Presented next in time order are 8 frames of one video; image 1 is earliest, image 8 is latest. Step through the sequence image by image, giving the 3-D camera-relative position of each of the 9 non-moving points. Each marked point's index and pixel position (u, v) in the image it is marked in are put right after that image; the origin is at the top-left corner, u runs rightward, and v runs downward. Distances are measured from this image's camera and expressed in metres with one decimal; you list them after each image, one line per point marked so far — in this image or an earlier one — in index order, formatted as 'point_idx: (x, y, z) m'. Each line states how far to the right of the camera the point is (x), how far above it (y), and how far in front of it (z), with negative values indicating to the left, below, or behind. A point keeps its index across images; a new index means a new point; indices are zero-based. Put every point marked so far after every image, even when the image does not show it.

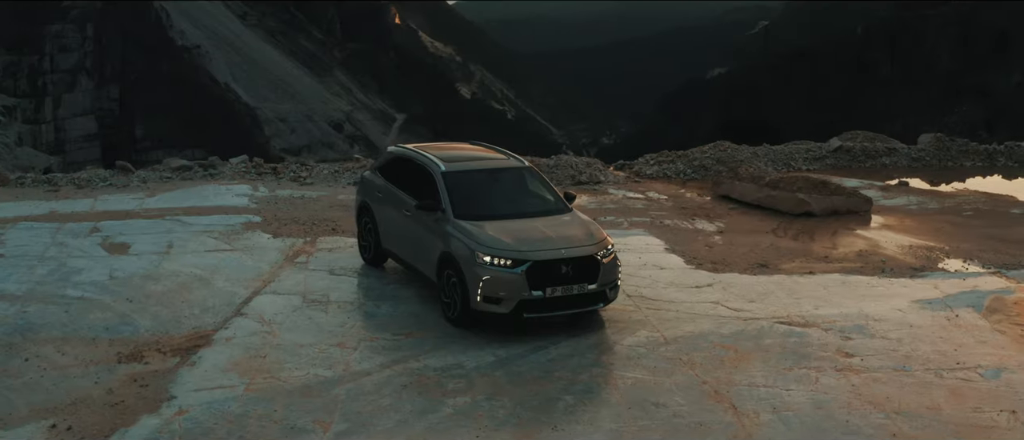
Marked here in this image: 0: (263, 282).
0: (-1.9, -0.5, +10.1) m
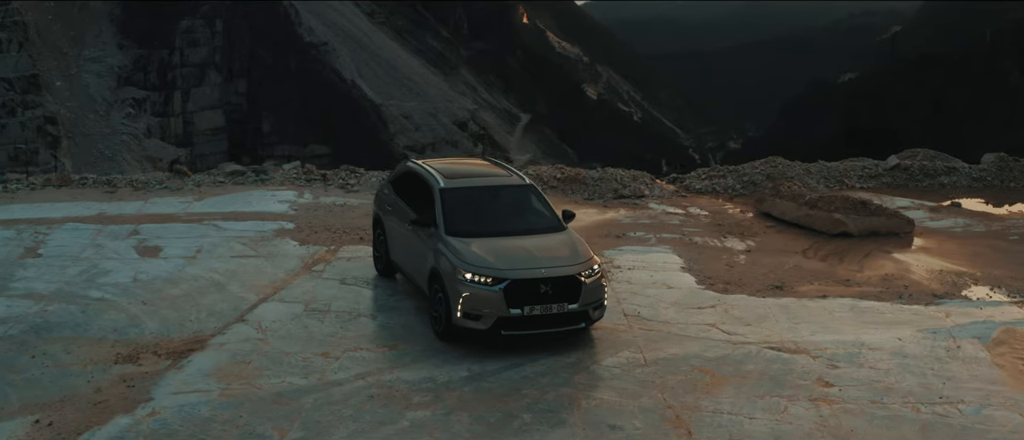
0: (-1.9, -0.6, +10.5) m
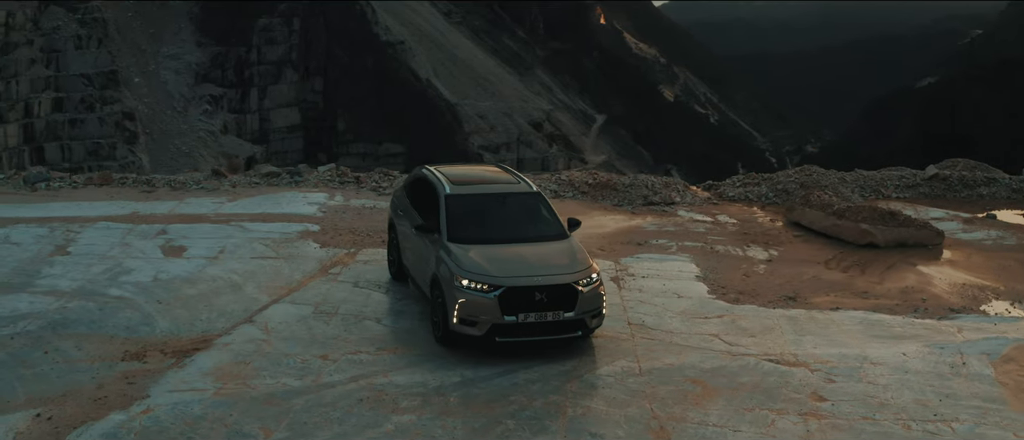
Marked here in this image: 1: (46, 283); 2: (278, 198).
0: (-1.8, -0.6, +10.7) m
1: (-3.8, -0.5, +10.8) m
2: (-2.5, +0.2, +13.9) m
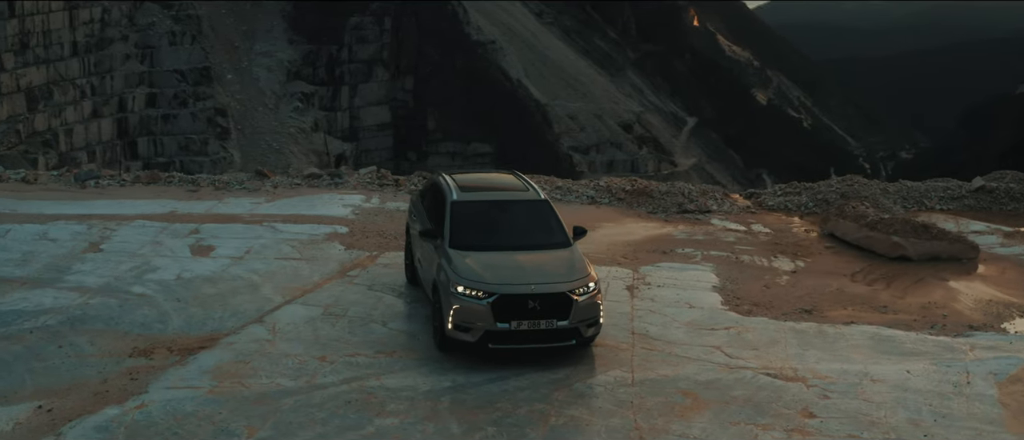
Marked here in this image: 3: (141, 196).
0: (-1.8, -0.6, +10.9) m
1: (-3.7, -0.5, +11.2) m
2: (-2.1, +0.2, +14.2) m
3: (-4.1, +0.3, +14.4) m
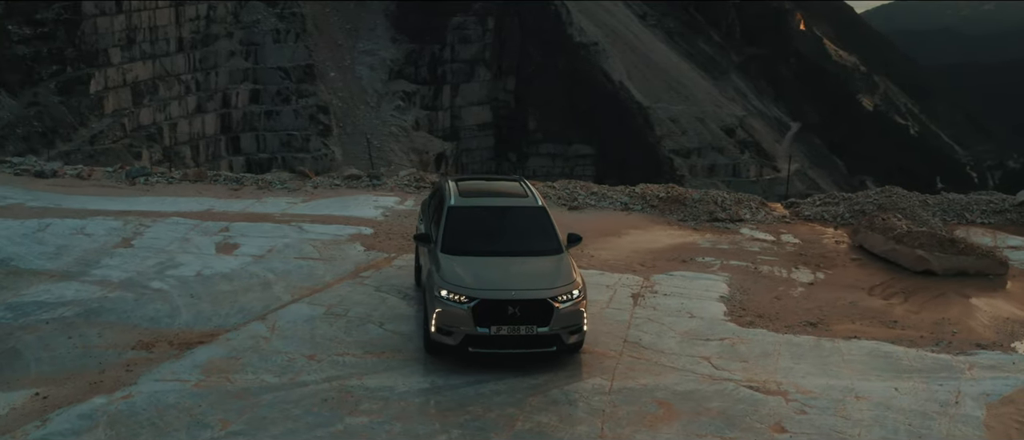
0: (-1.7, -0.6, +11.2) m
1: (-3.7, -0.5, +11.6) m
2: (-1.8, +0.2, +14.5) m
3: (-3.7, +0.3, +14.9) m
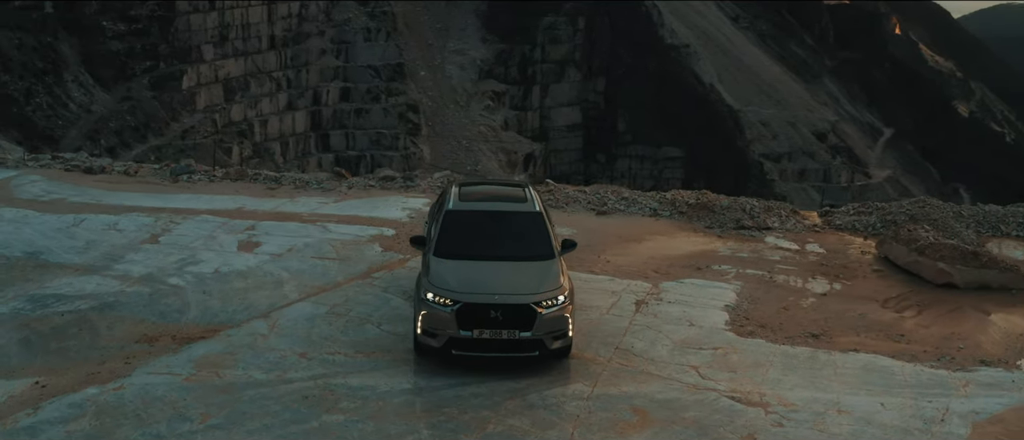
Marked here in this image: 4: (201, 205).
0: (-1.7, -0.6, +11.5) m
1: (-3.6, -0.4, +12.0) m
2: (-1.5, +0.2, +14.8) m
3: (-3.4, +0.3, +15.3) m
4: (-3.4, +0.2, +14.4) m
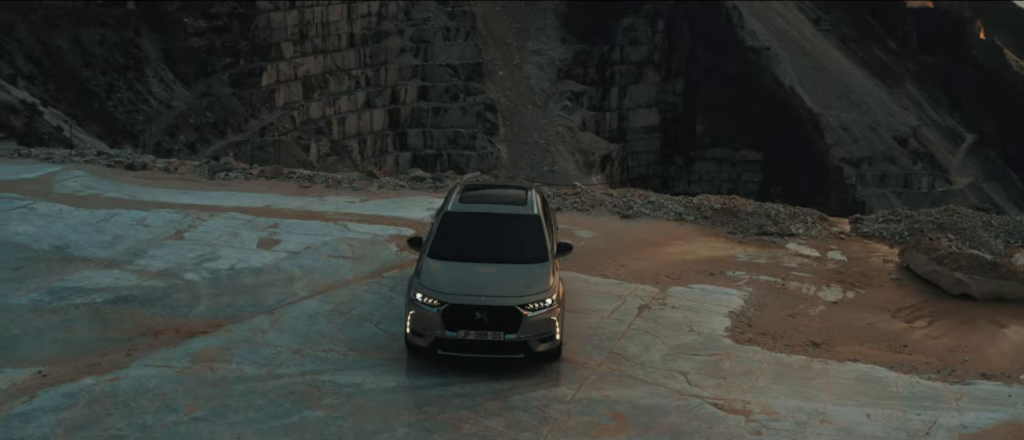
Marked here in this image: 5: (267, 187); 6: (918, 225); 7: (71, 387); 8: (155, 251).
0: (-1.6, -0.6, +11.7) m
1: (-3.5, -0.4, +12.4) m
2: (-1.2, +0.2, +15.0) m
3: (-3.0, +0.4, +15.6) m
4: (-3.2, +0.2, +14.7) m
5: (-2.9, +0.4, +15.7) m
6: (+4.5, -0.1, +14.4) m
7: (-3.1, -1.2, +9.3) m
8: (-3.5, -0.3, +12.7) m
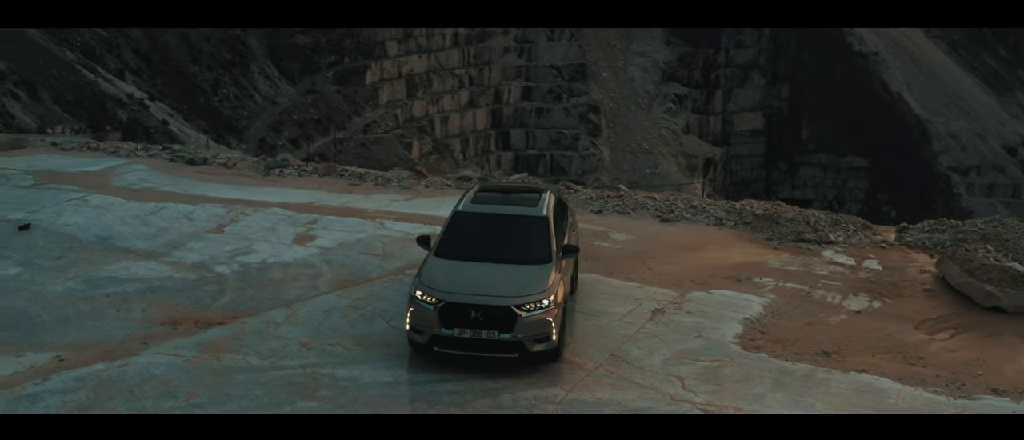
0: (-1.5, -0.6, +12.0) m
1: (-3.3, -0.3, +12.8) m
2: (-0.7, +0.2, +15.2) m
3: (-2.5, +0.4, +16.0) m
4: (-2.7, +0.3, +15.1) m
5: (-2.4, +0.4, +16.0) m
6: (+4.9, -0.2, +14.1) m
7: (-3.2, -1.1, +9.7) m
8: (-3.2, -0.2, +13.2) m
